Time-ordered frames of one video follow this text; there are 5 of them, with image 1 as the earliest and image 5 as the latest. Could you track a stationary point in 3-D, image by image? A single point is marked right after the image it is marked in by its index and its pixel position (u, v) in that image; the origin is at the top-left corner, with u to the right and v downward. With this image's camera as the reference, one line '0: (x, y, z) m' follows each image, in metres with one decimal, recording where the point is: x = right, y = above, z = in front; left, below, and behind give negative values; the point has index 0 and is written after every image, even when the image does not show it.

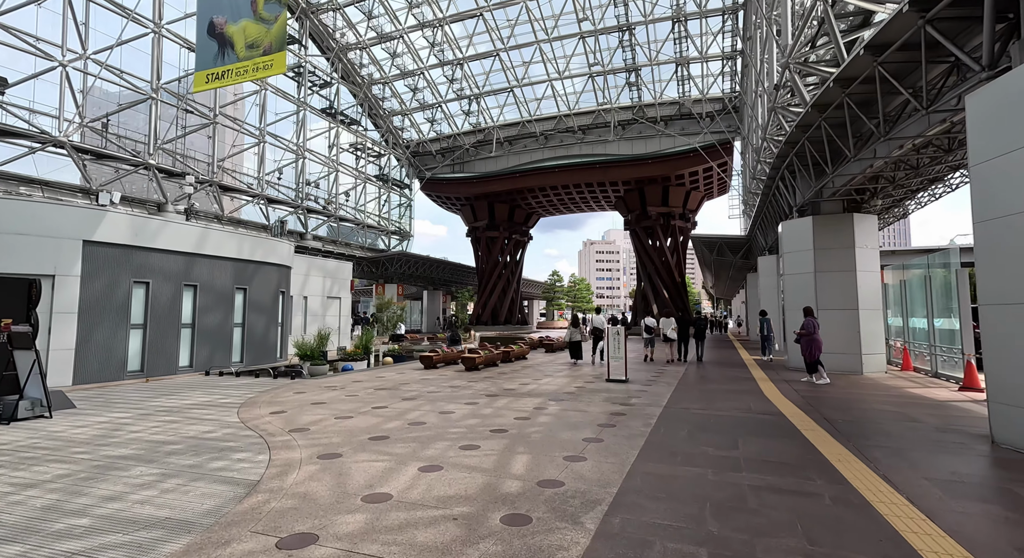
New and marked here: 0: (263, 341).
0: (-8.7, -2.2, +17.1) m
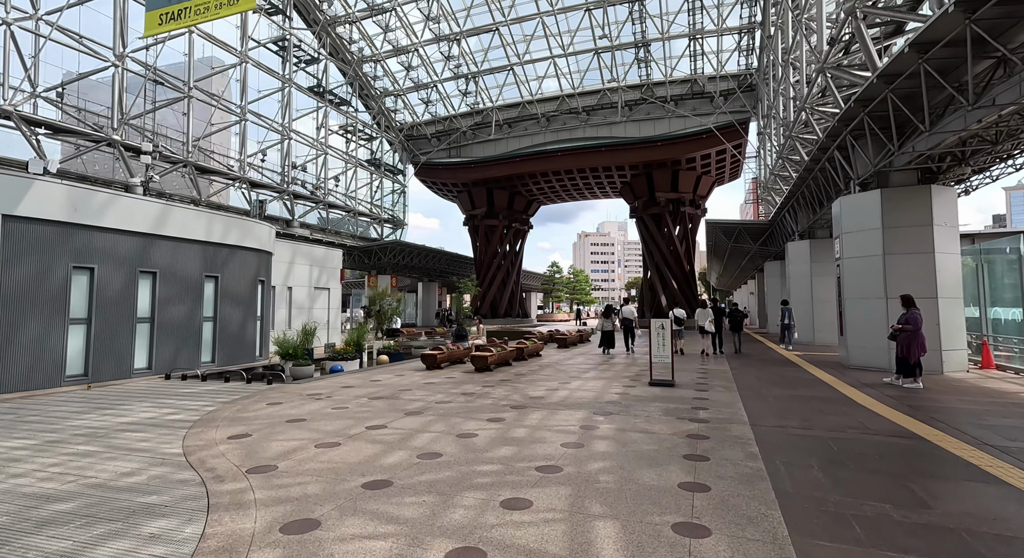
0: (-8.3, -1.8, +14.8) m
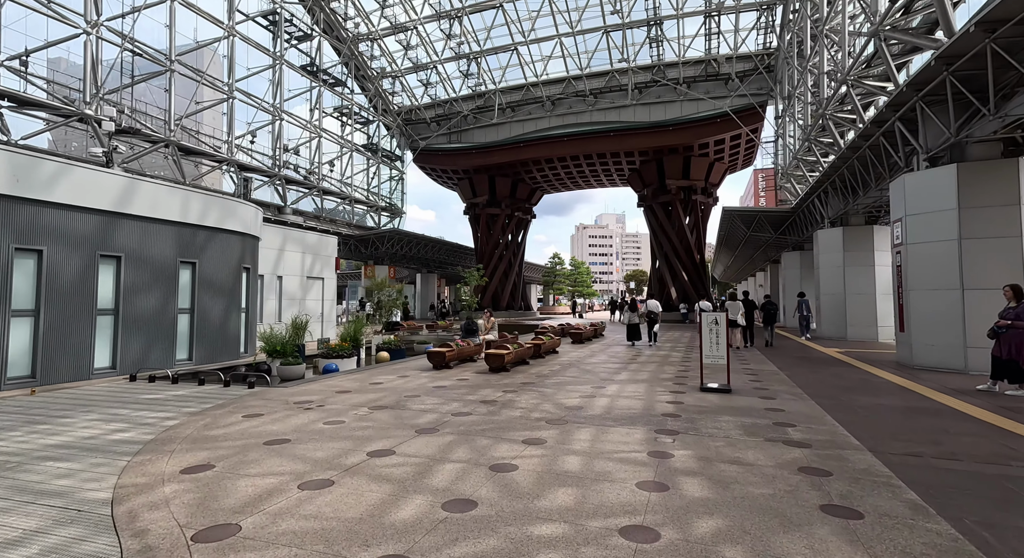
0: (-7.9, -1.4, +13.2) m
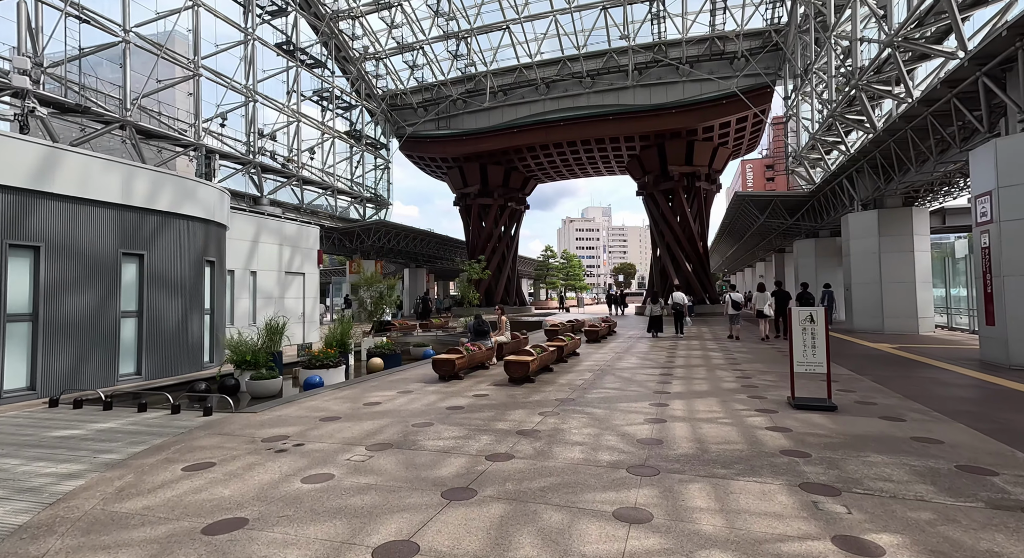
0: (-7.5, -1.3, +10.9) m
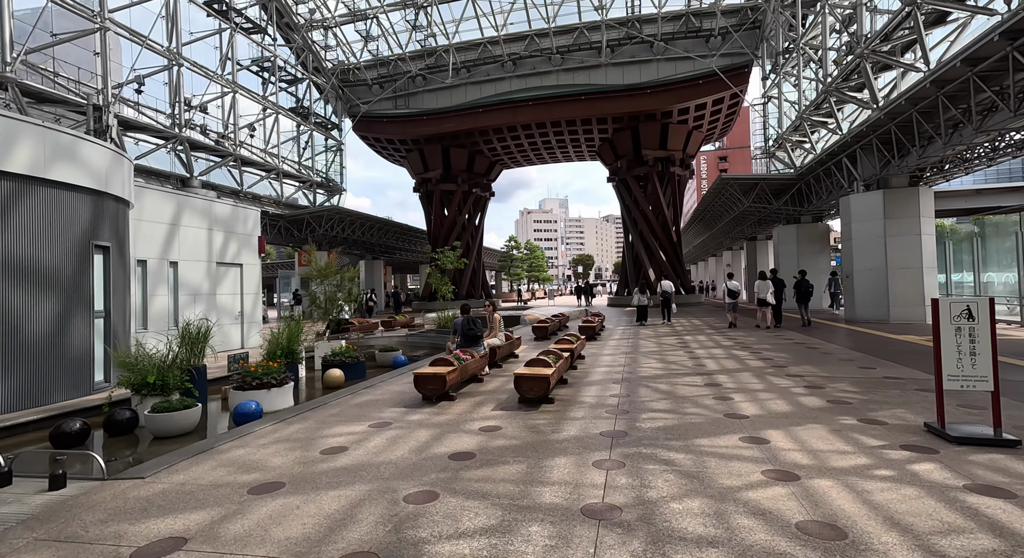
0: (-7.5, -1.2, +7.9) m
